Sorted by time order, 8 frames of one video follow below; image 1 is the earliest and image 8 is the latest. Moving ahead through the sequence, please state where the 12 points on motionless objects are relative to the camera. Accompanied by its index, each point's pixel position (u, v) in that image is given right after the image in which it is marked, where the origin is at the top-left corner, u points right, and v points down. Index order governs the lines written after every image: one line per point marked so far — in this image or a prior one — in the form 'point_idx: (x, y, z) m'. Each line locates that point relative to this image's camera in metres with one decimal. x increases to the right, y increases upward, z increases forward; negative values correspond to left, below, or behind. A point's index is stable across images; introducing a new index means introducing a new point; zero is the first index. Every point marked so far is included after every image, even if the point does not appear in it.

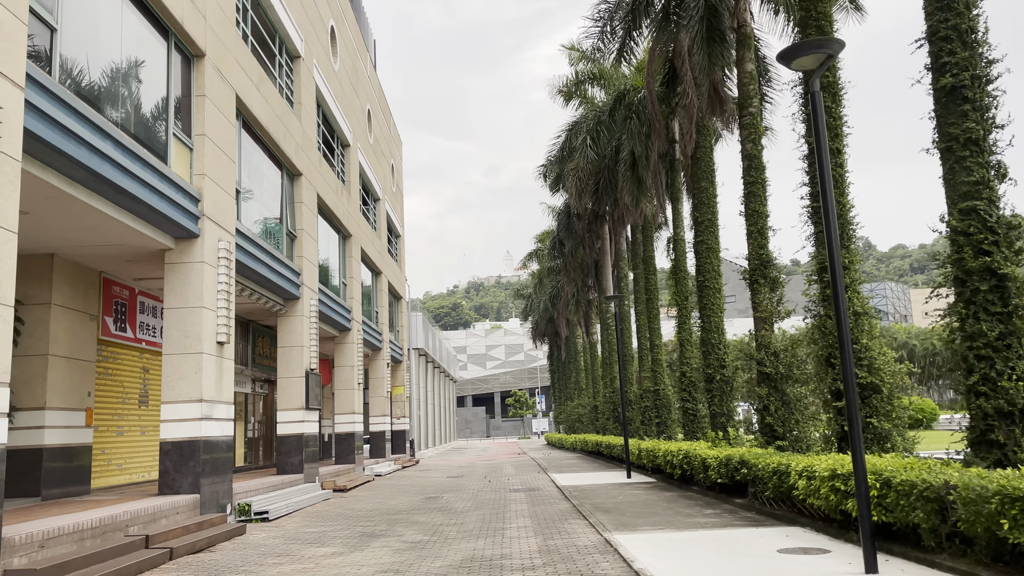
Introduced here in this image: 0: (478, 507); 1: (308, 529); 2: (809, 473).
0: (-0.6, -3.9, +14.5) m
1: (-3.1, -3.7, +12.5) m
2: (+3.3, -2.1, +9.2) m
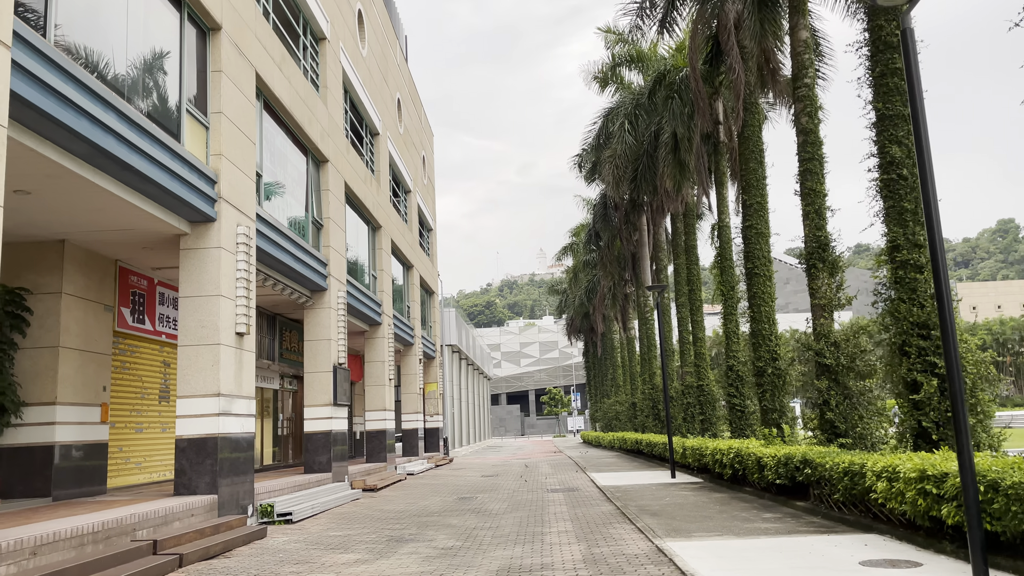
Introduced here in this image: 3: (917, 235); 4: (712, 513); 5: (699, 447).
0: (+0.1, -3.7, +13.6) m
1: (-2.5, -3.5, +11.6) m
2: (+3.7, -1.8, +8.1) m
3: (+5.1, +0.7, +10.3) m
4: (+2.8, -3.1, +11.5) m
5: (+4.1, -3.4, +17.7) m
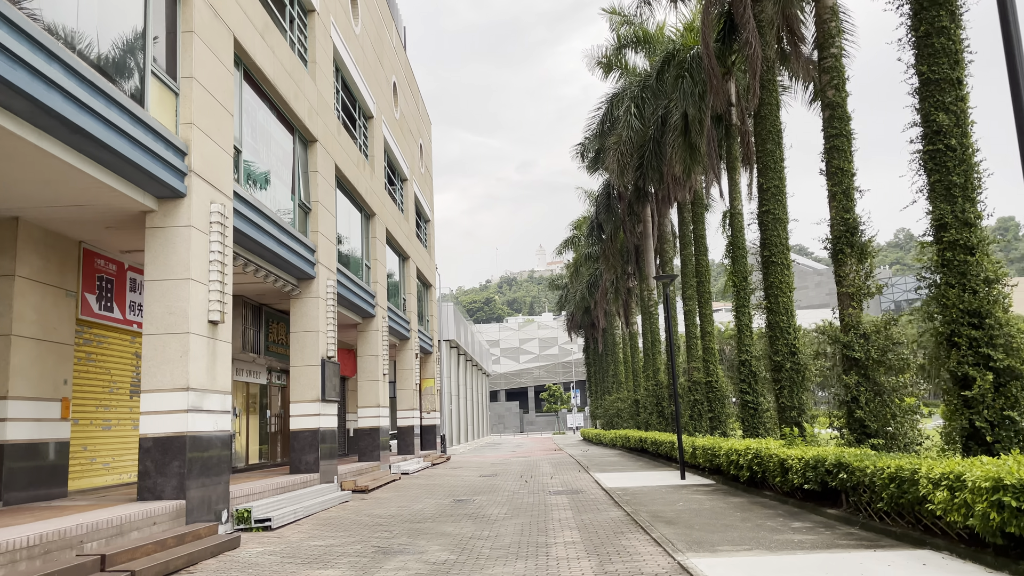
0: (+0.1, -3.4, +12.5) m
1: (-2.5, -3.3, +10.5) m
2: (+3.7, -1.7, +7.0) m
3: (+5.1, +0.8, +9.2) m
4: (+2.8, -3.0, +10.4) m
5: (+4.1, -3.2, +16.6) m
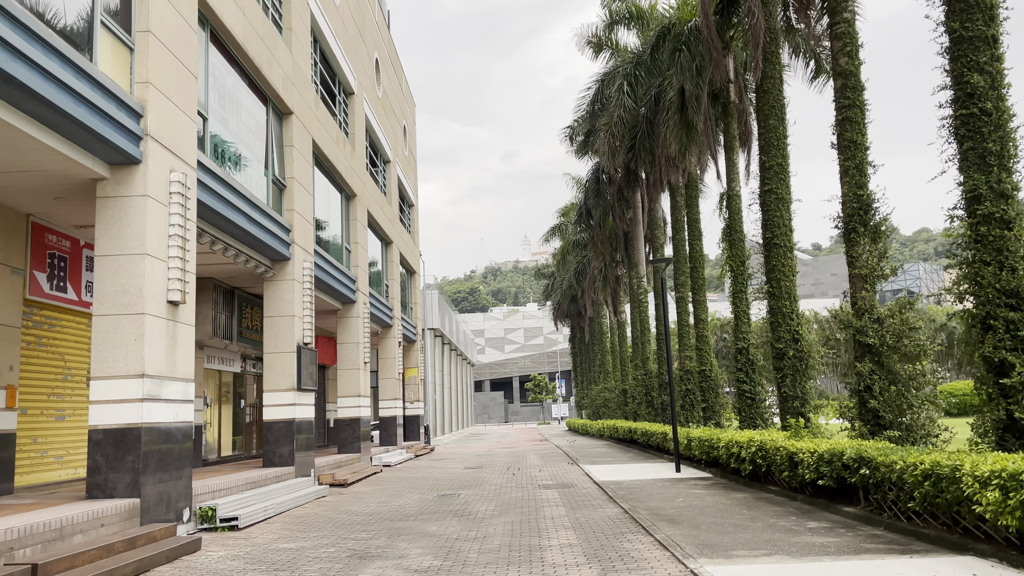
0: (-0.1, -3.2, +11.6) m
1: (-2.7, -3.0, +9.6) m
2: (+3.7, -1.4, +6.2) m
3: (+5.0, +1.1, +8.4) m
4: (+2.7, -2.7, +9.6) m
5: (+3.8, -2.9, +15.8) m
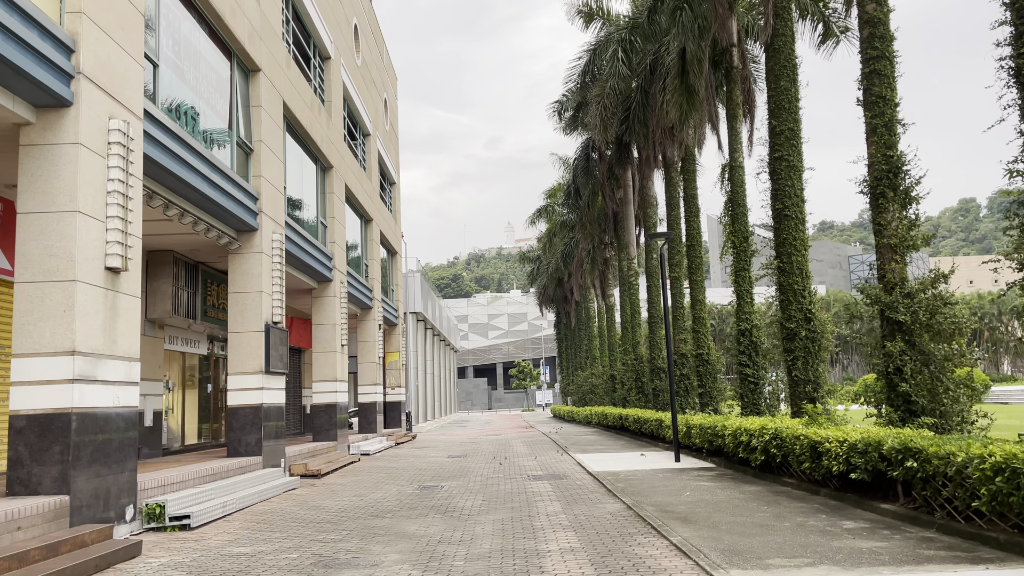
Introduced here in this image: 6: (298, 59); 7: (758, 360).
0: (-0.2, -2.8, +10.4) m
1: (-2.8, -2.6, +8.4) m
2: (+3.7, -1.2, +5.0) m
3: (+5.0, +1.4, +7.2) m
4: (+2.6, -2.4, +8.4) m
5: (+3.6, -2.5, +14.7) m
6: (-4.7, +5.0, +18.2) m
7: (+5.1, -1.5, +17.0) m
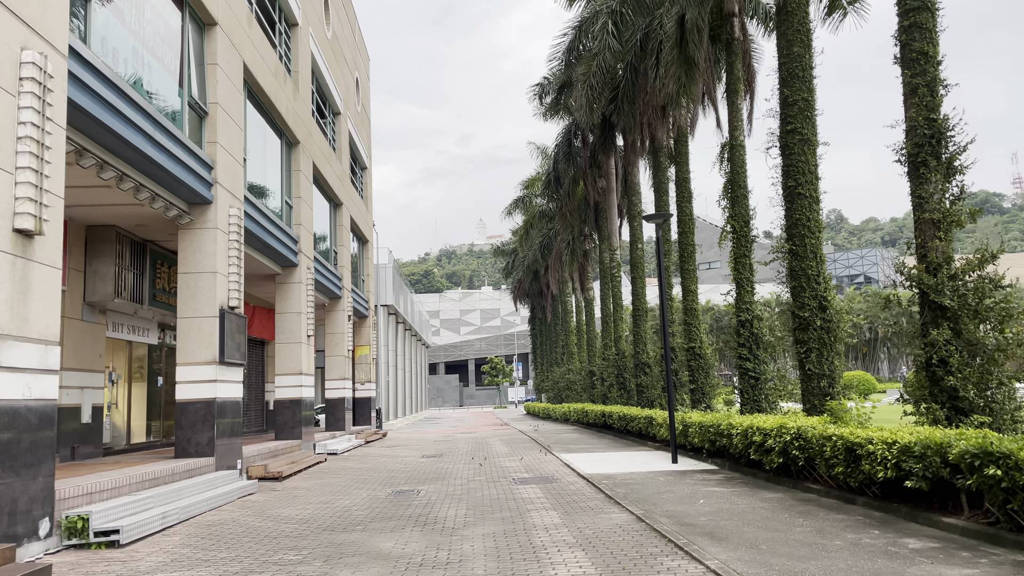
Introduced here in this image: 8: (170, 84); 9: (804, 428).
0: (-0.4, -2.5, +9.0) m
1: (-2.8, -2.4, +6.9) m
2: (+3.8, -1.0, +3.7) m
3: (+5.0, +1.6, +6.0) m
4: (+2.5, -2.1, +7.1) m
5: (+3.3, -2.2, +13.4) m
6: (-5.0, +5.4, +16.6) m
7: (+4.8, -1.3, +15.8) m
8: (-4.9, +2.9, +11.8) m
9: (+3.5, -1.7, +9.9) m
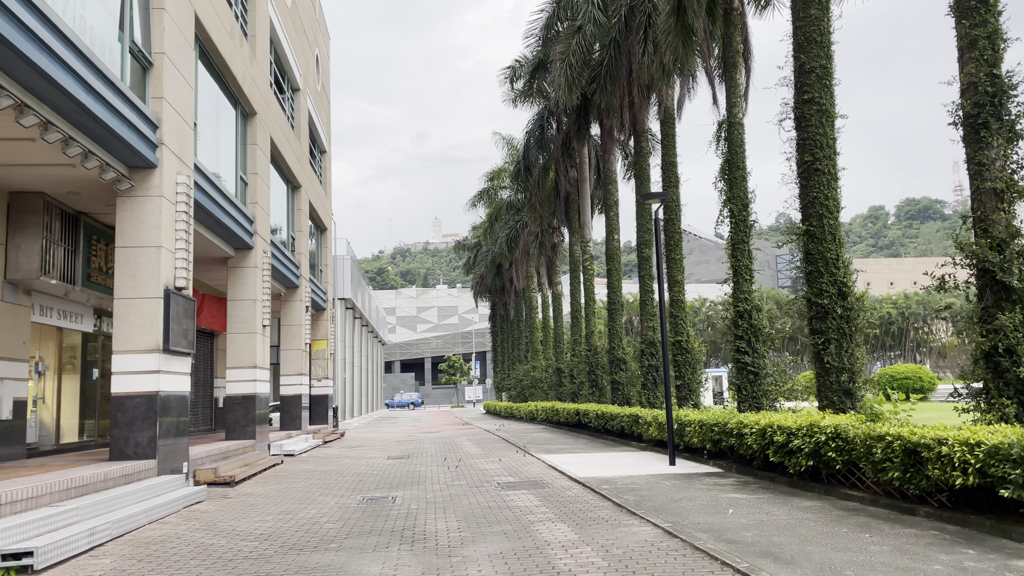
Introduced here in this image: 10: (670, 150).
0: (-0.3, -2.2, +7.6) m
1: (-2.6, -2.1, +5.3) m
2: (+4.1, -0.7, +2.6) m
3: (+5.2, +1.8, +4.9) m
4: (+2.7, -1.9, +5.9) m
5: (+3.1, -2.0, +12.2) m
6: (-5.4, +5.7, +14.9) m
7: (+4.4, -1.0, +14.7) m
8: (-5.0, +3.2, +10.1) m
9: (+3.5, -1.5, +8.7) m
10: (+3.7, +3.1, +19.1) m
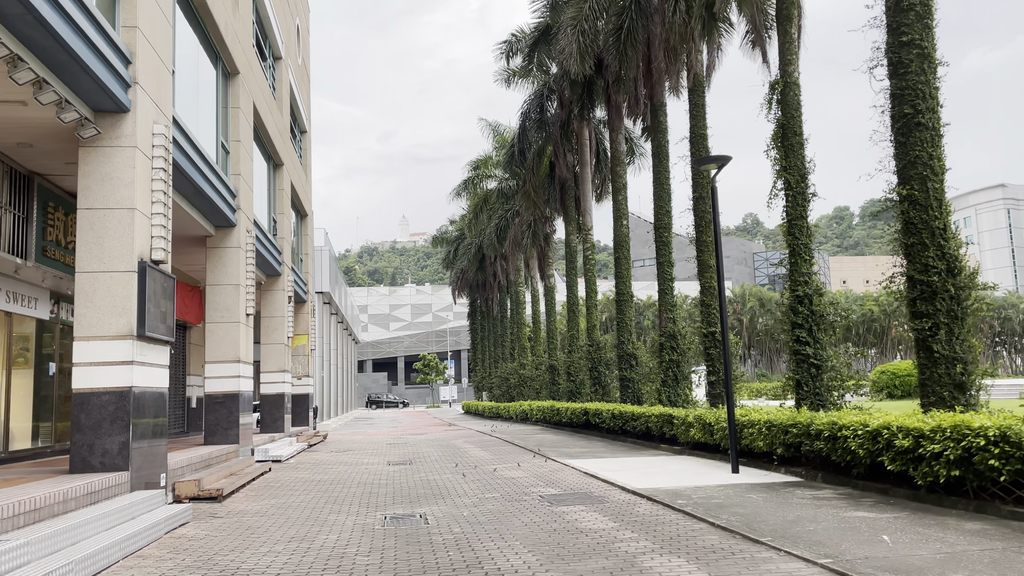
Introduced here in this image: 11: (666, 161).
0: (+0.4, -2.0, +5.7) m
1: (-1.8, -1.8, +3.3) m
2: (+5.0, -0.4, +0.9) m
3: (+6.1, +2.1, +3.2) m
4: (+3.5, -1.6, +4.1) m
5: (+3.6, -1.7, +10.4) m
6: (-4.9, +6.0, +12.8) m
7: (+4.8, -0.8, +12.9) m
8: (-4.3, +3.5, +8.0) m
9: (+4.2, -1.2, +6.9) m
10: (+4.0, +3.4, +17.4) m
11: (+3.7, +3.0, +19.4) m
